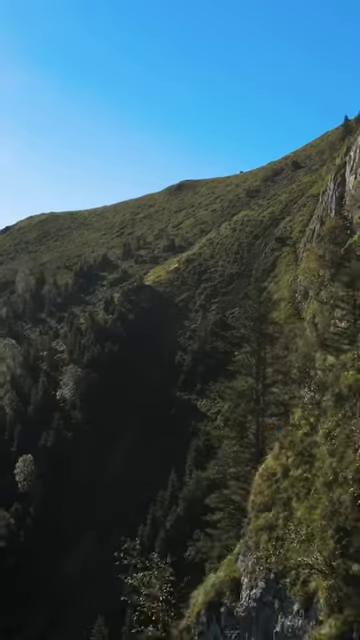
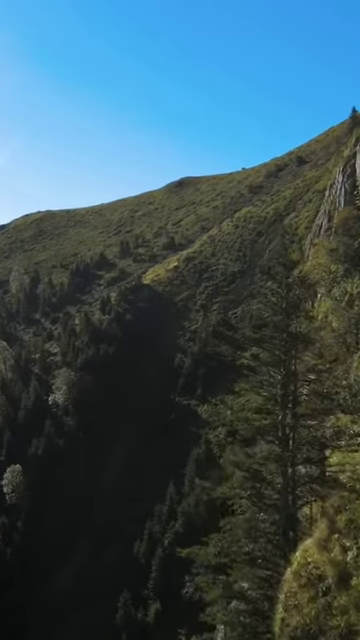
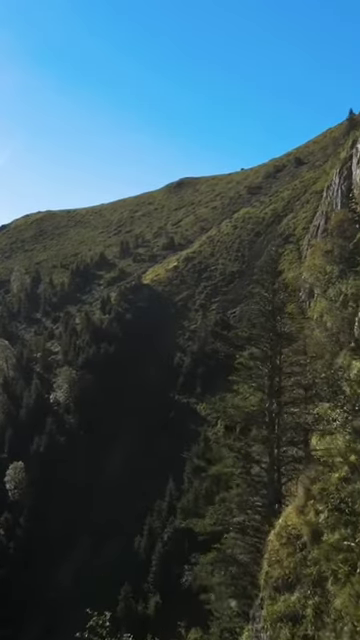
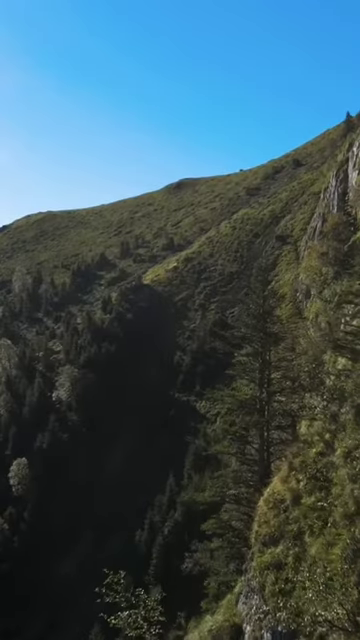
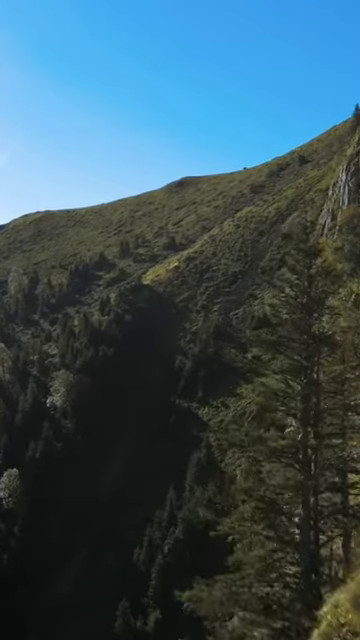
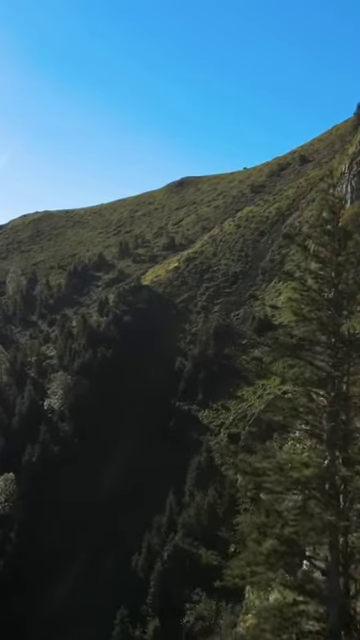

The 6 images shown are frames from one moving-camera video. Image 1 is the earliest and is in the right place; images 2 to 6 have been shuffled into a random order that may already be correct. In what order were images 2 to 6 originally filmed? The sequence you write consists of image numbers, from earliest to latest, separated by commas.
4, 3, 2, 5, 6
